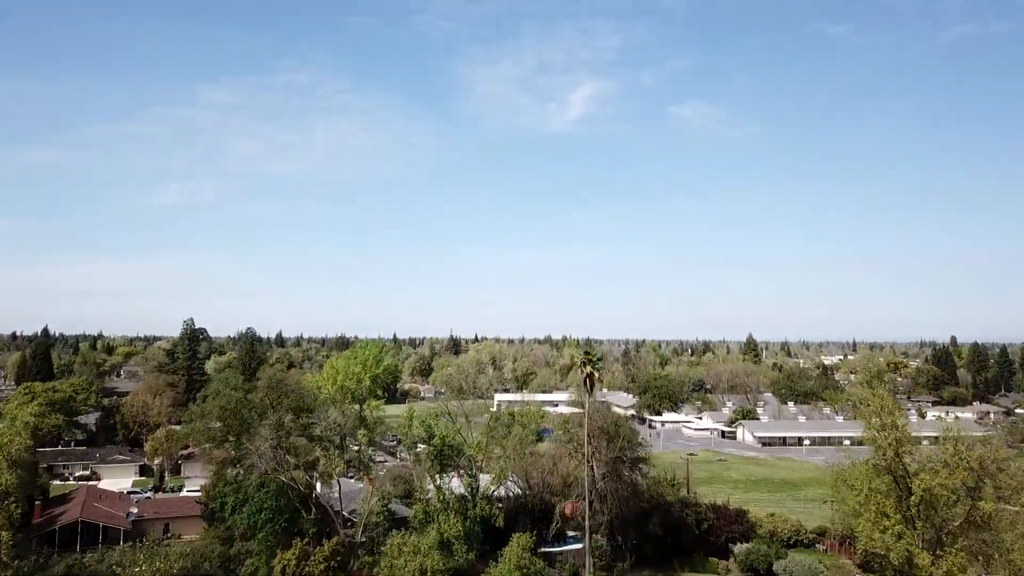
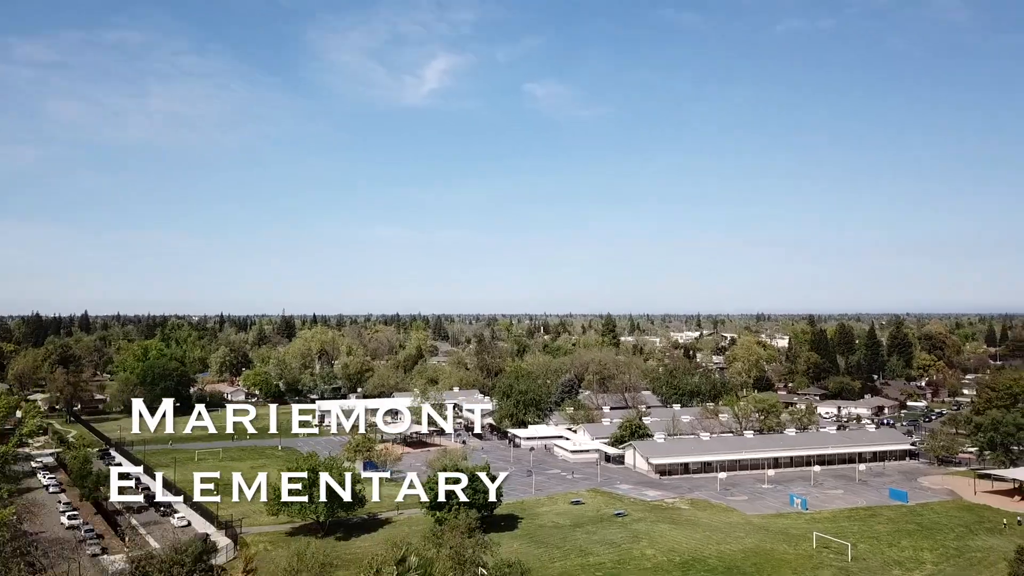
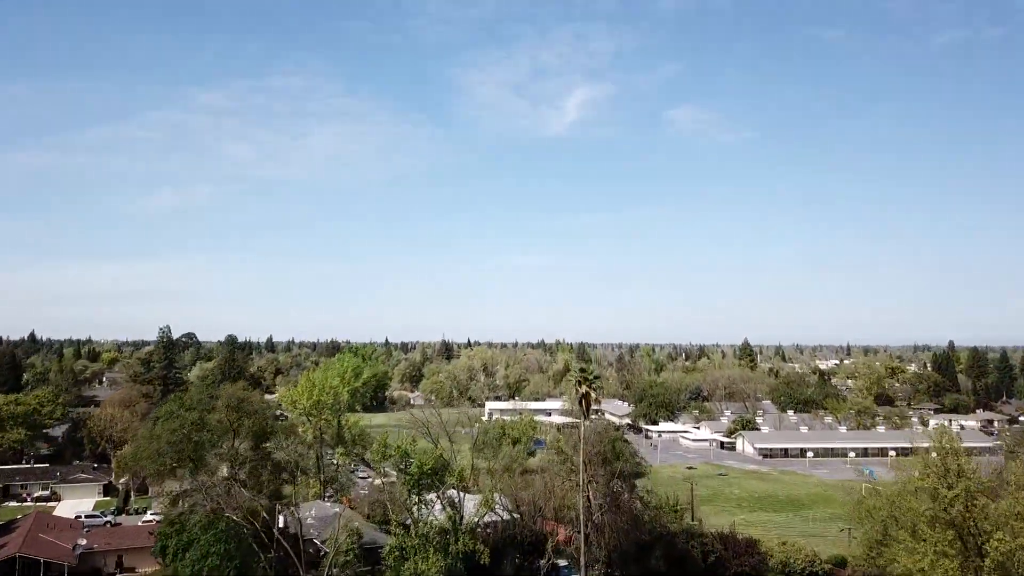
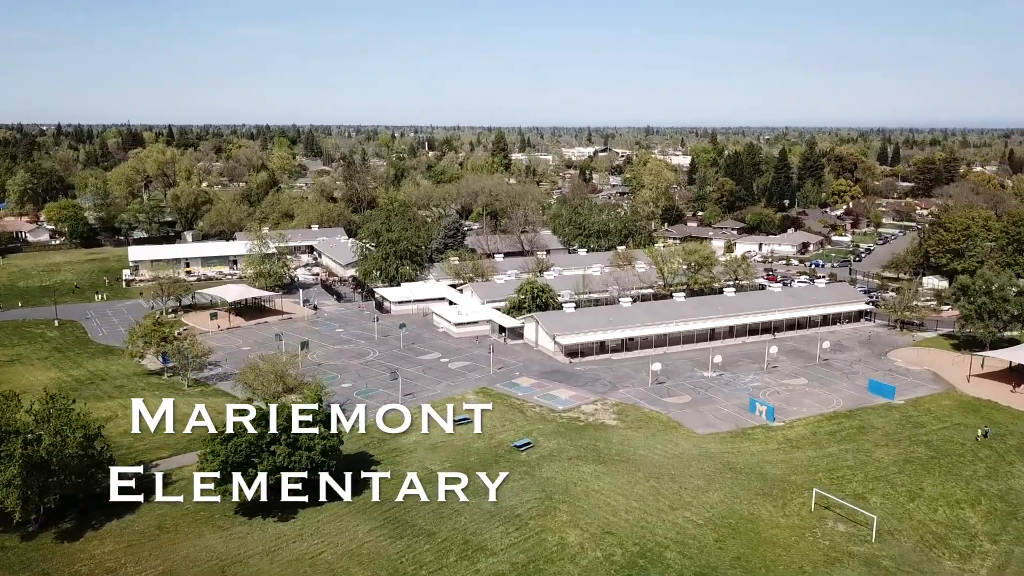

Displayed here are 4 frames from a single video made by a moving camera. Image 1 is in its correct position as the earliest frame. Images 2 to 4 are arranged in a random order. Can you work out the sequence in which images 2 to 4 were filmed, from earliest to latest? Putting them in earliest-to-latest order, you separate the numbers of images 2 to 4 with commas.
3, 2, 4
